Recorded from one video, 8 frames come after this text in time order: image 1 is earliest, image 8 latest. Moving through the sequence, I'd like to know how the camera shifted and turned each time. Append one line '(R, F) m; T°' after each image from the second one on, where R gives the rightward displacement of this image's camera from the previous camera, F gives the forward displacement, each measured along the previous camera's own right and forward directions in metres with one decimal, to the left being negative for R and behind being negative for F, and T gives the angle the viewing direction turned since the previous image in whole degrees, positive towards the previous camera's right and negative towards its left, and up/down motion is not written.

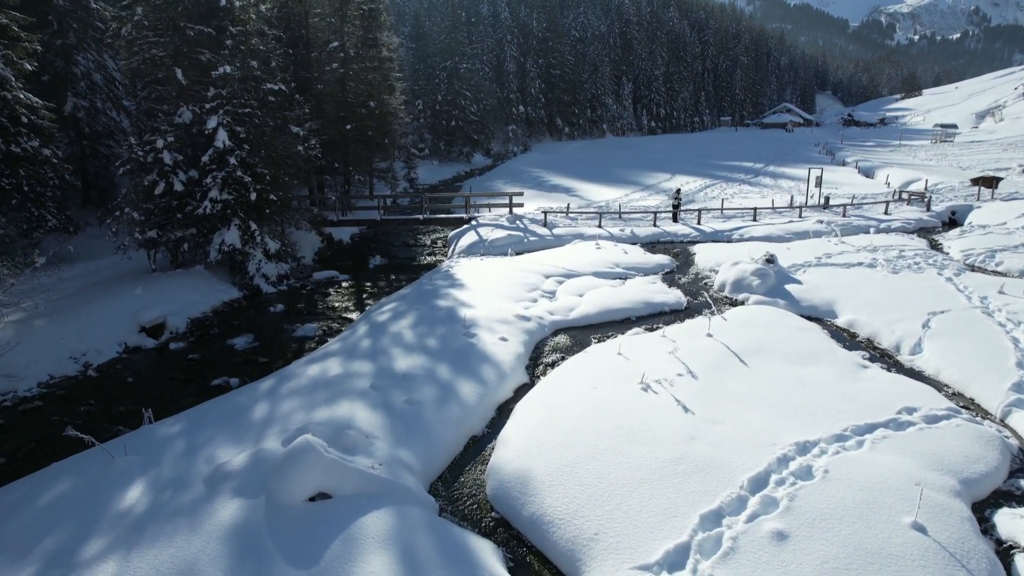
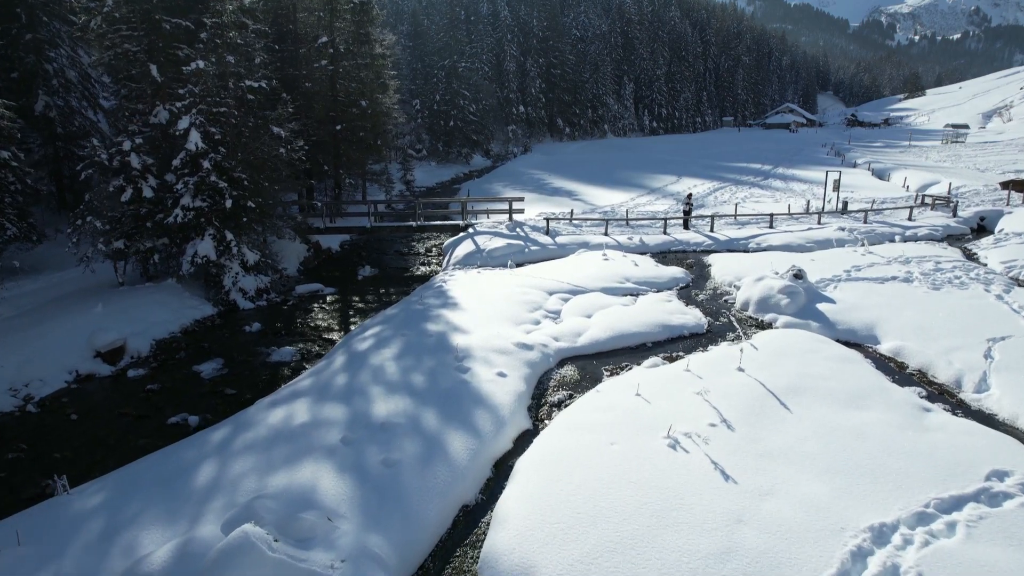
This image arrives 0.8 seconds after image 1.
(0.0, +1.7) m; 0°
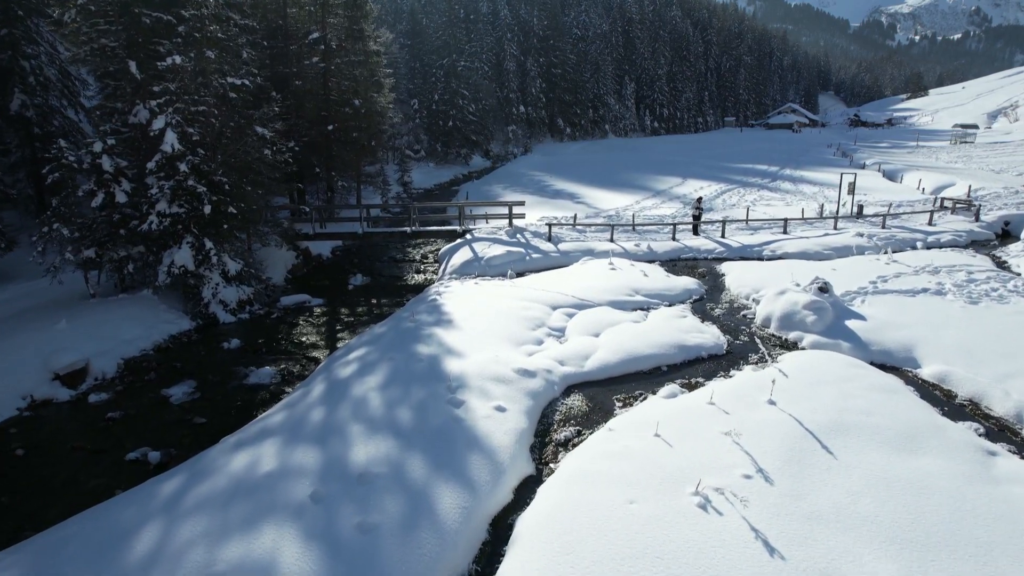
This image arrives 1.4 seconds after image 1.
(0.0, +1.3) m; 0°
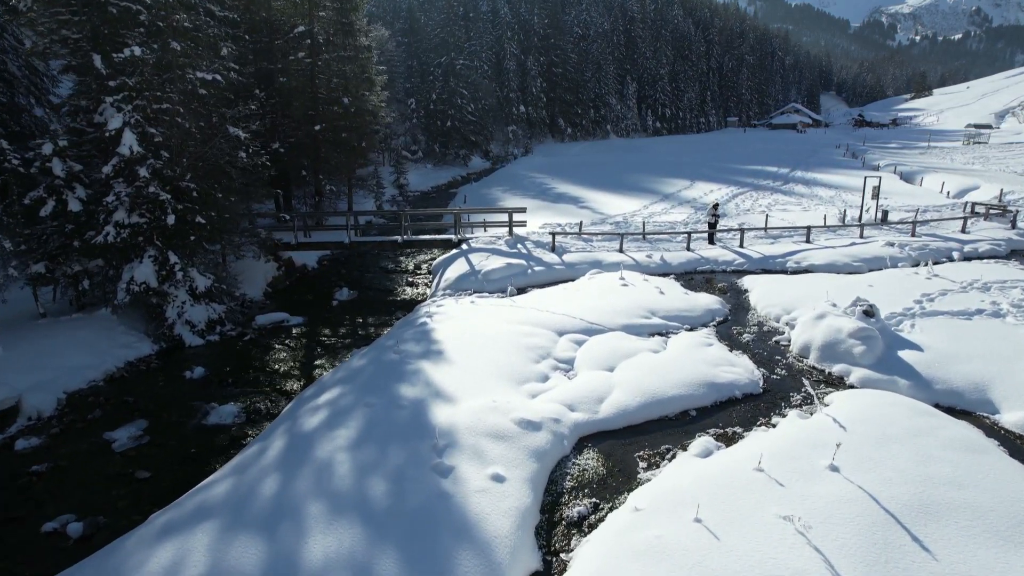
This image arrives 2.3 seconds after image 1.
(0.0, +1.8) m; 0°
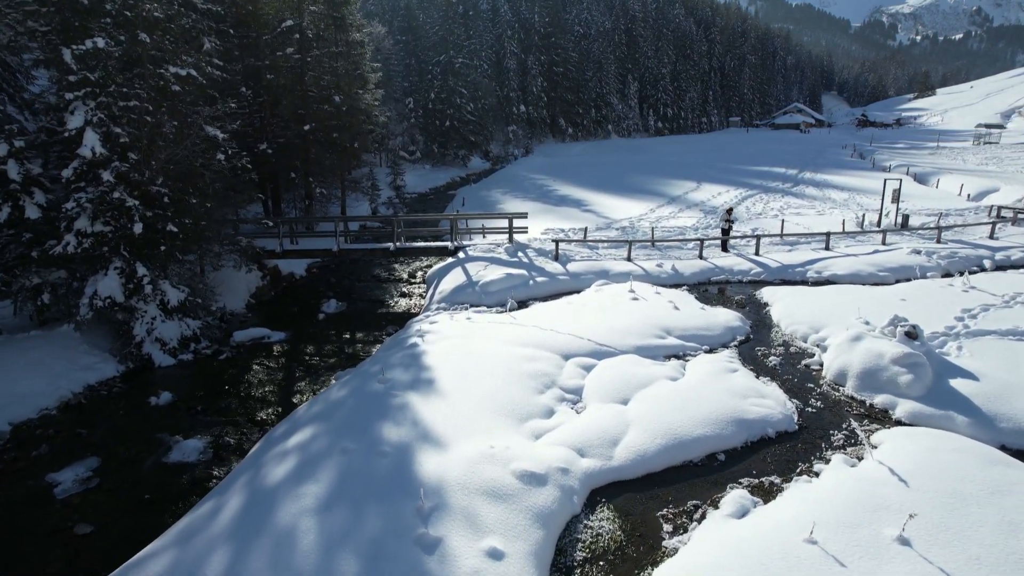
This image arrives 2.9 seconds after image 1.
(0.0, +1.3) m; 0°
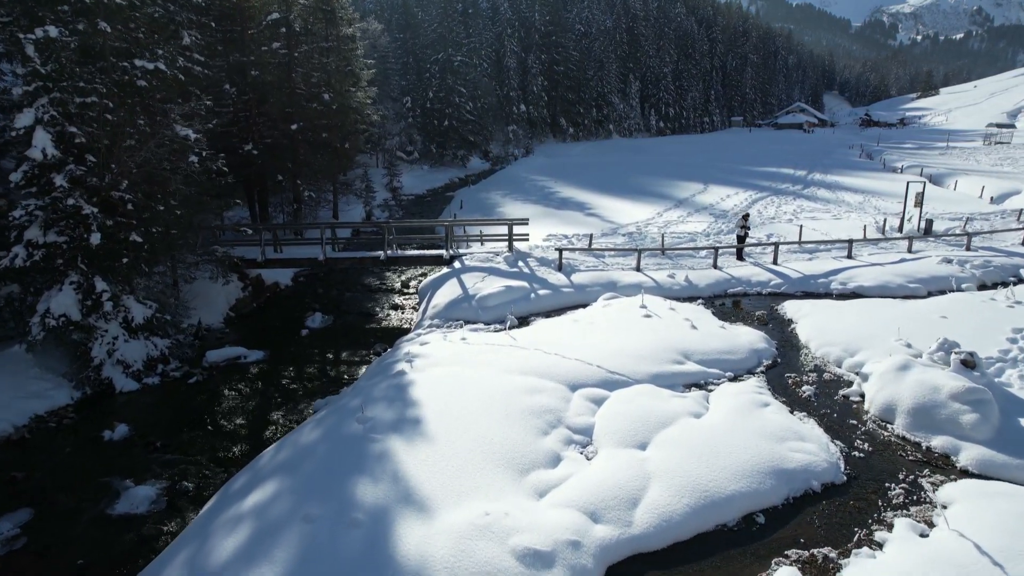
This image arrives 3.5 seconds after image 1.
(0.0, +1.4) m; 0°
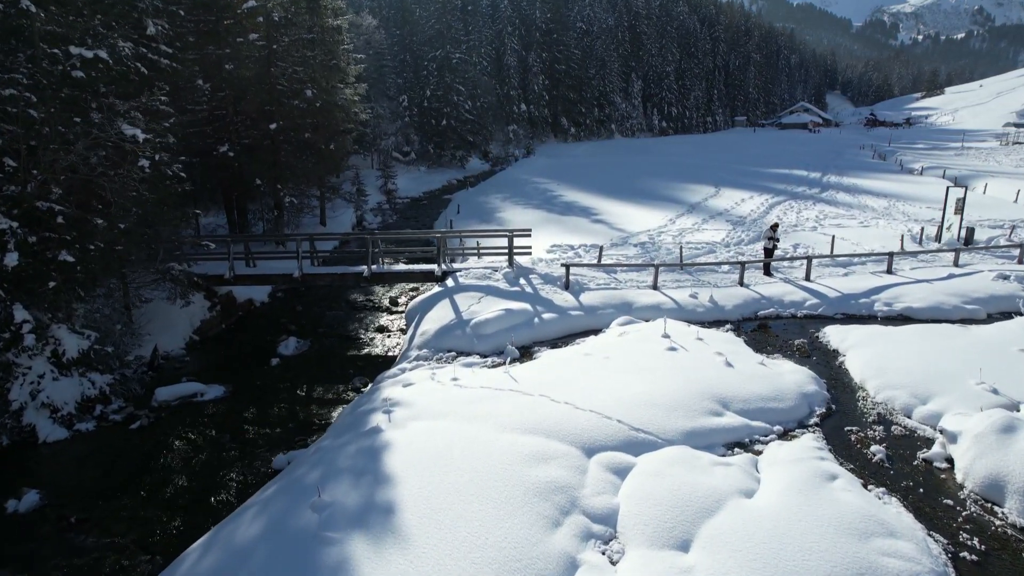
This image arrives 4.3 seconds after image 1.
(0.0, +2.0) m; 0°
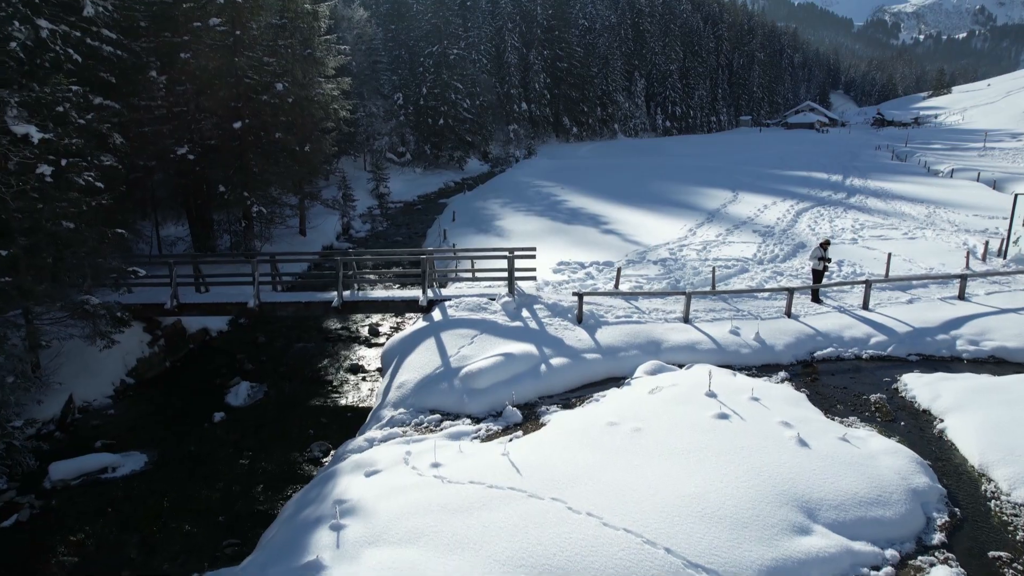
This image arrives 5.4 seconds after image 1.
(0.0, +2.7) m; 0°
